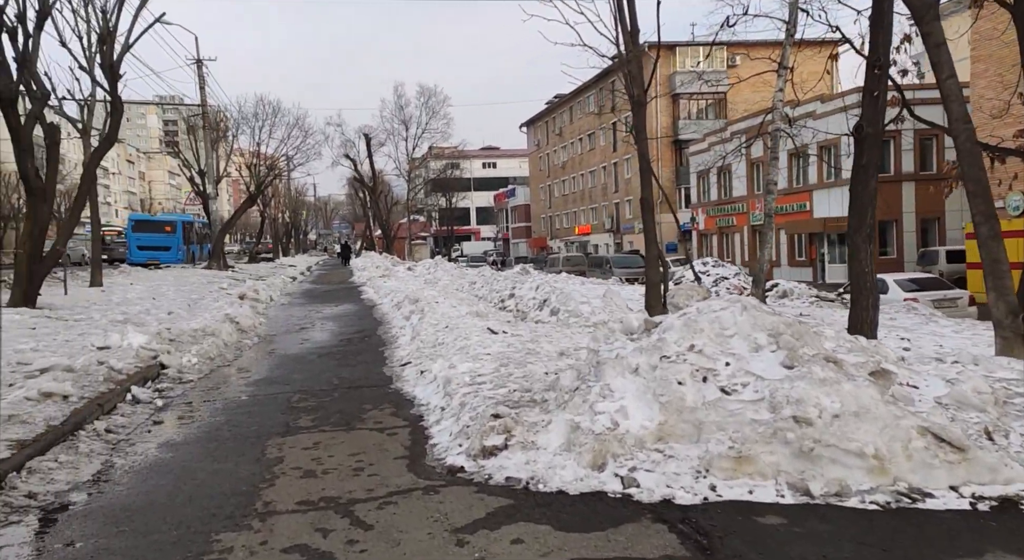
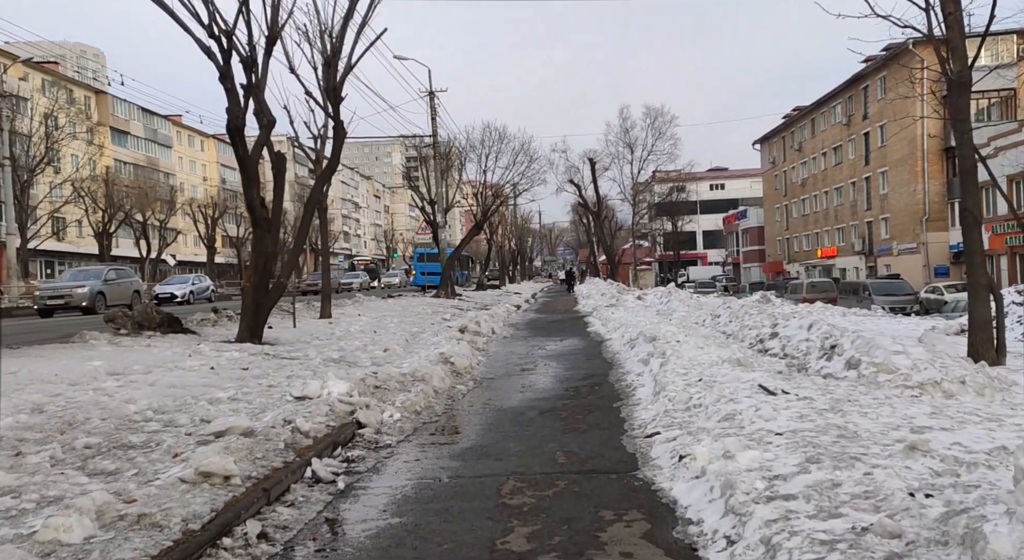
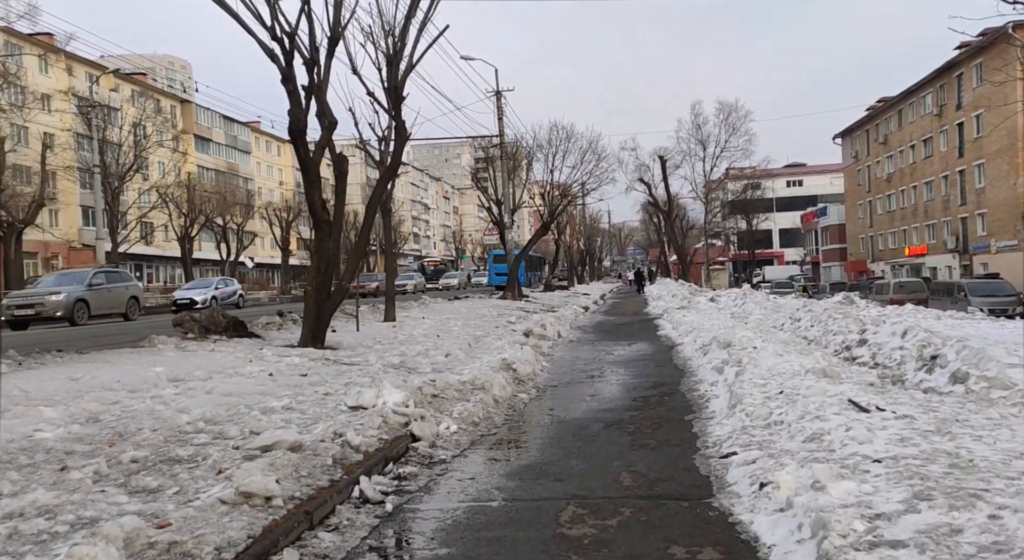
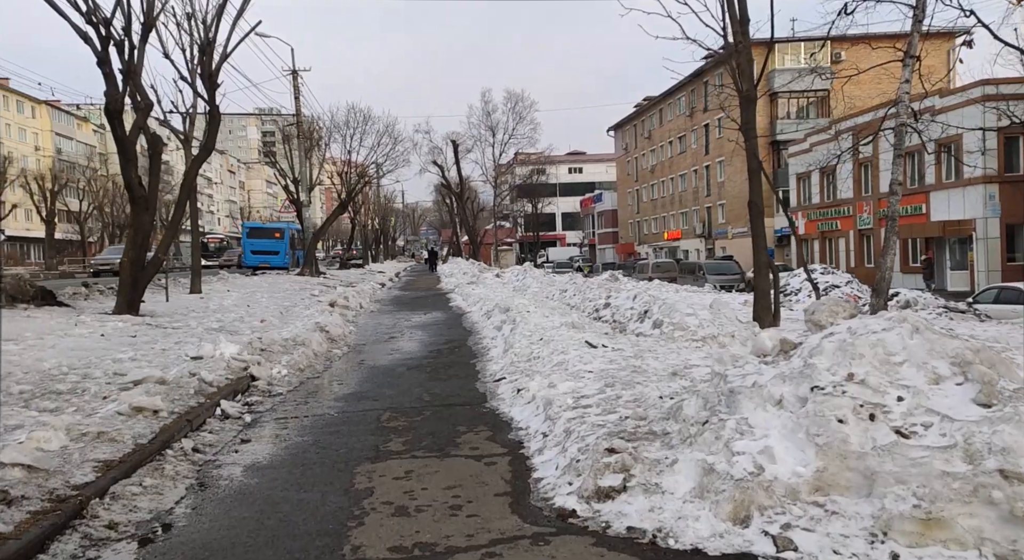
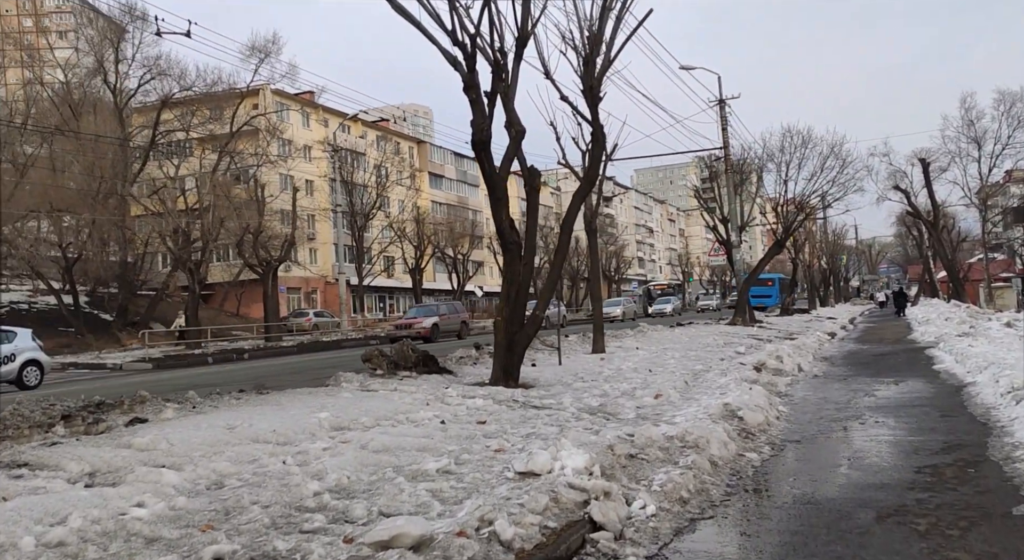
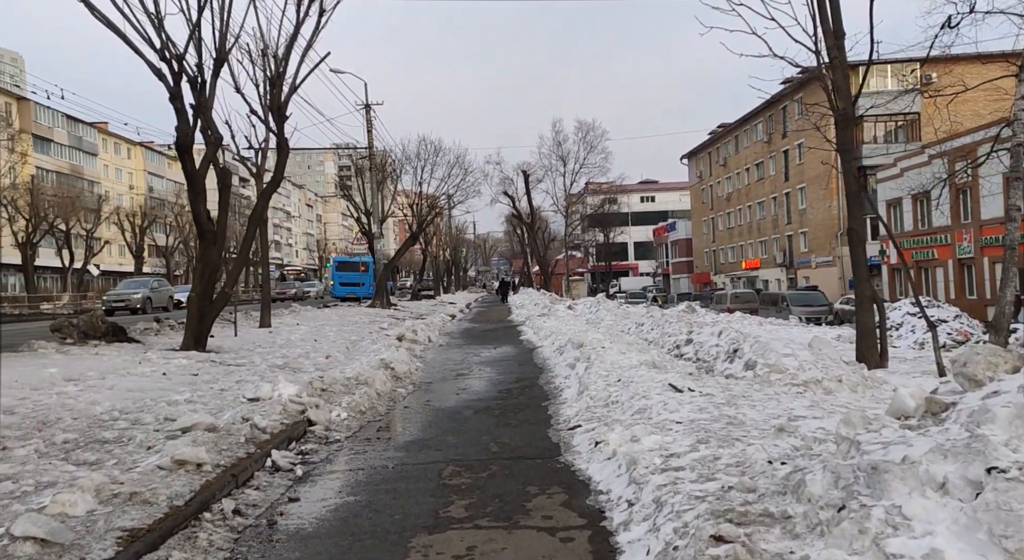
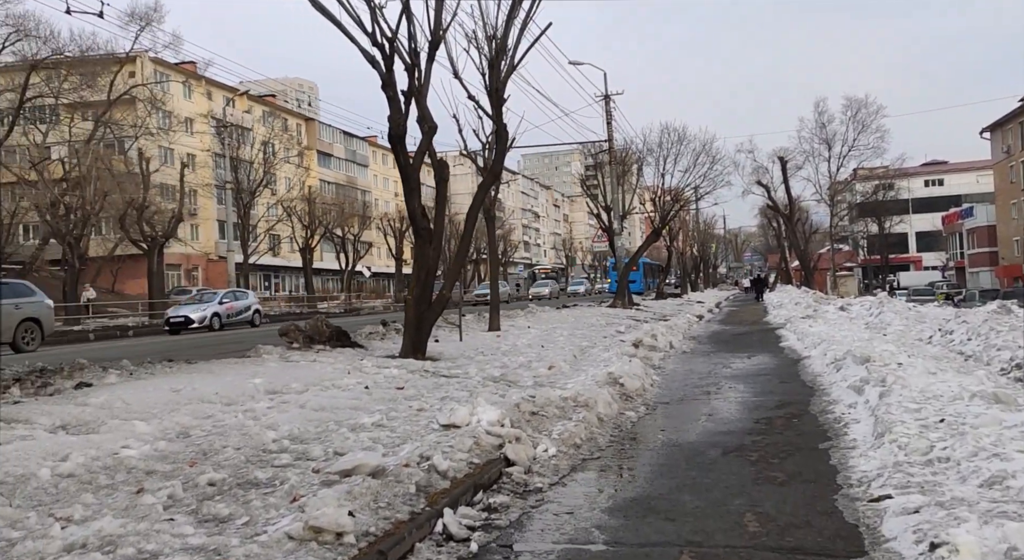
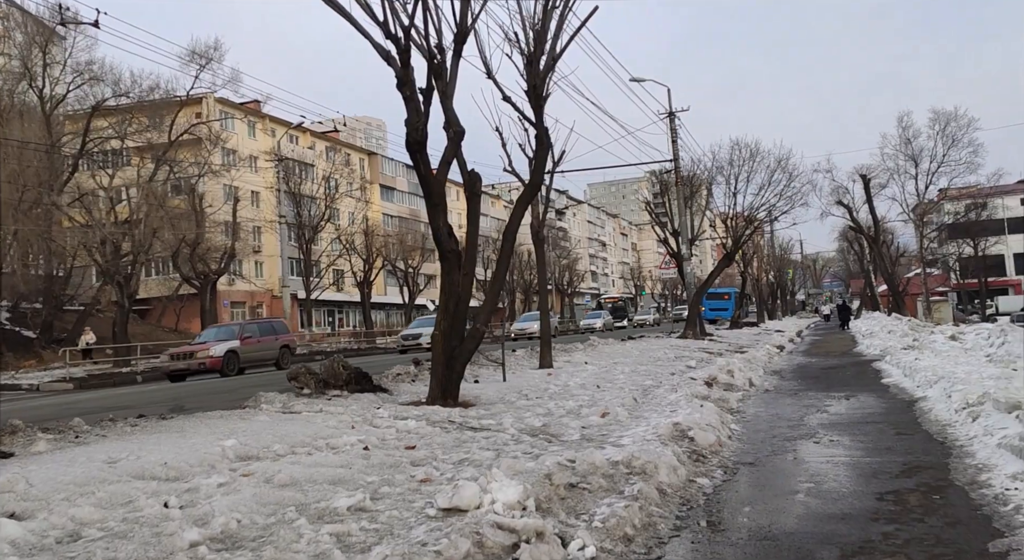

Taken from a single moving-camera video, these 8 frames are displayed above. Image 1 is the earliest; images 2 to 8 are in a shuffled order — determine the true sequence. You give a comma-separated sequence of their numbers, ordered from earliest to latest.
4, 6, 2, 3, 7, 5, 8
